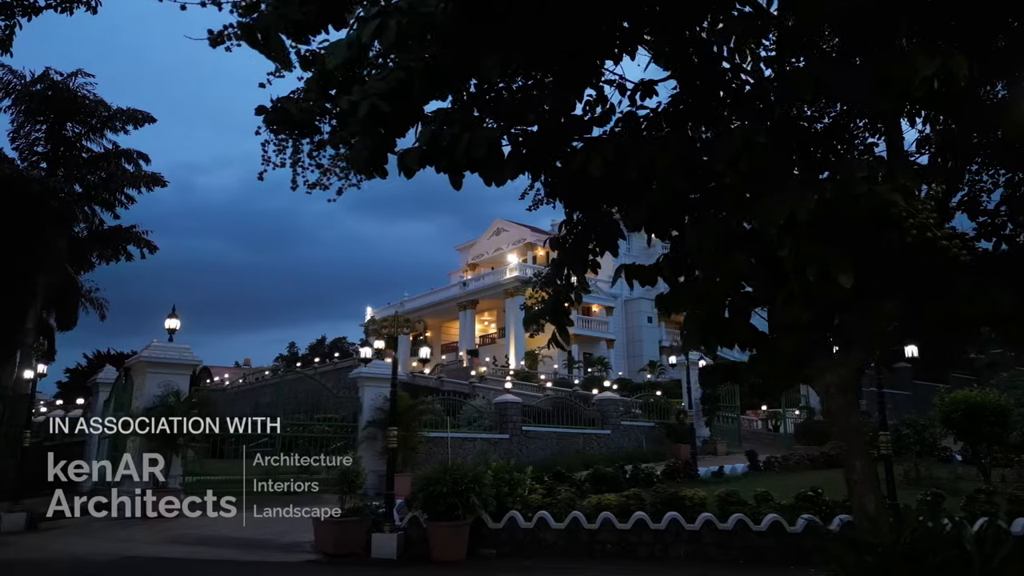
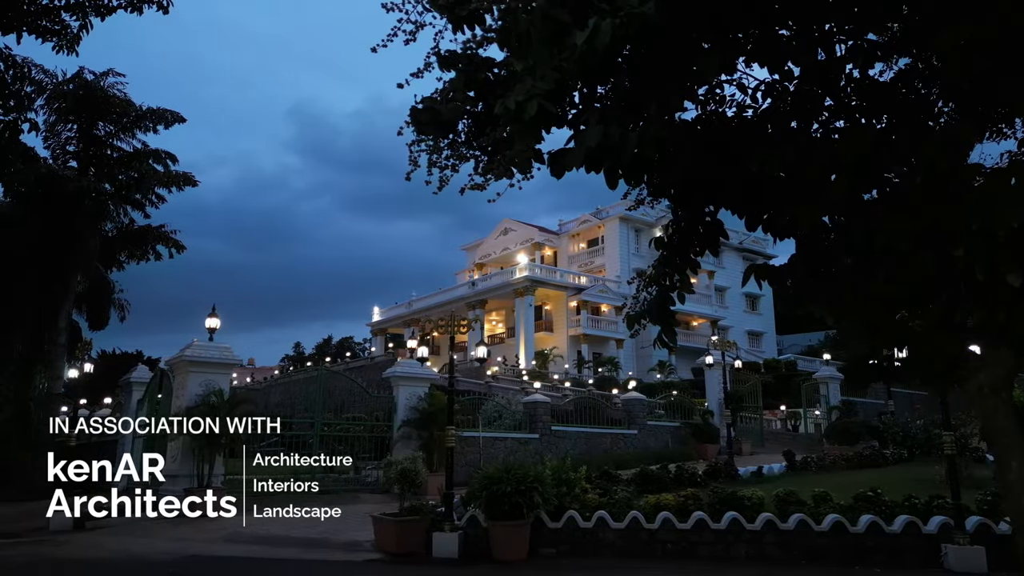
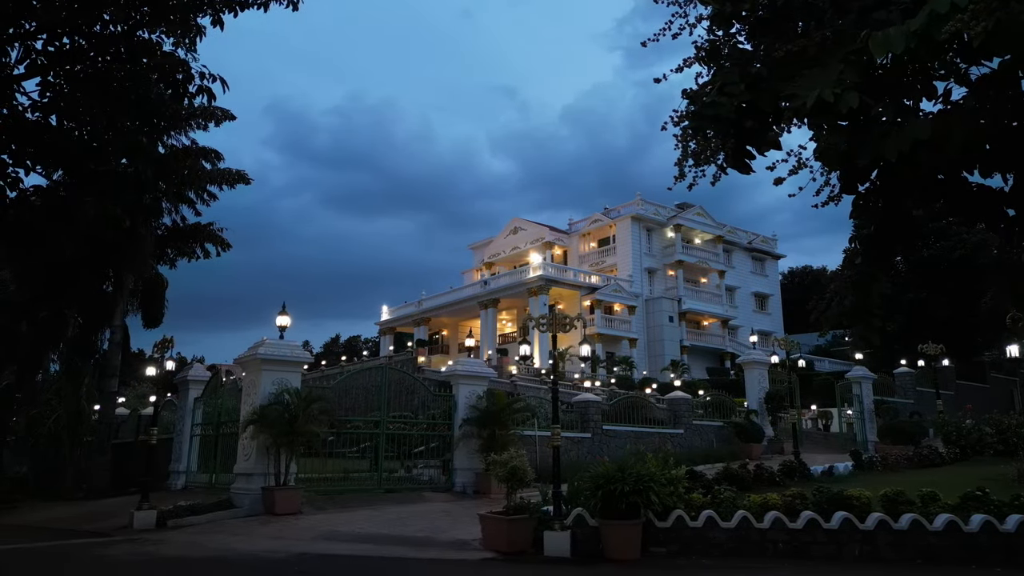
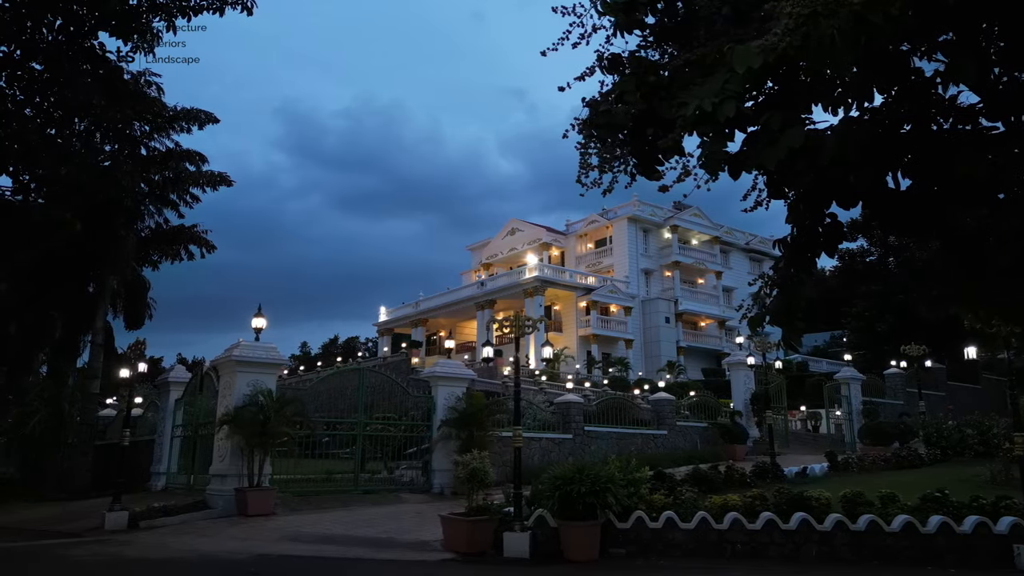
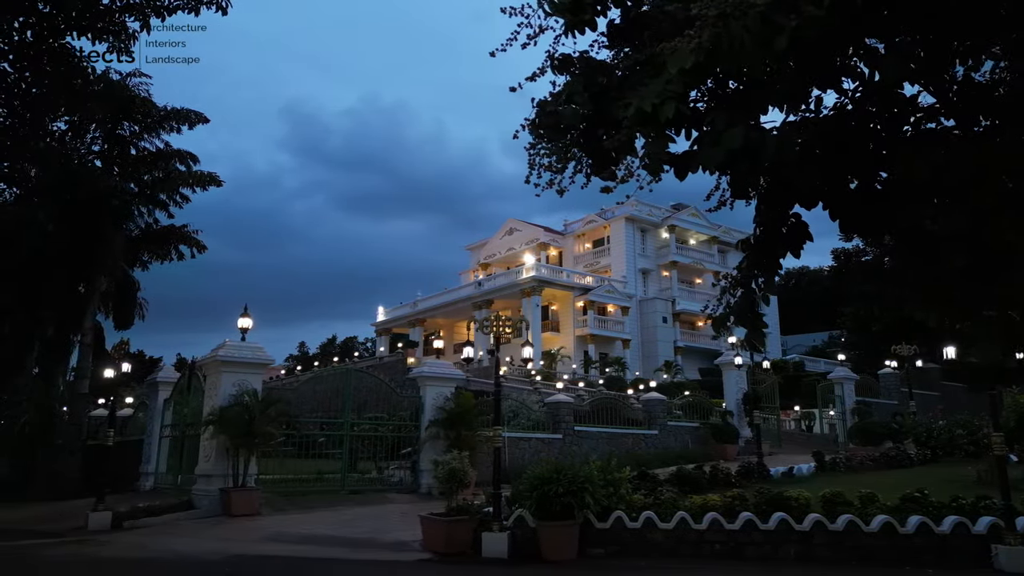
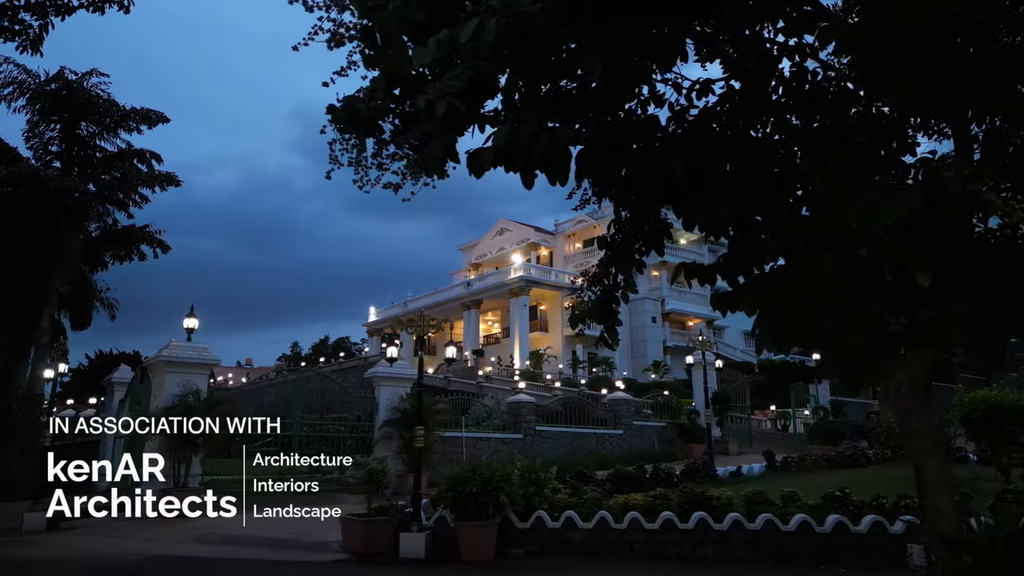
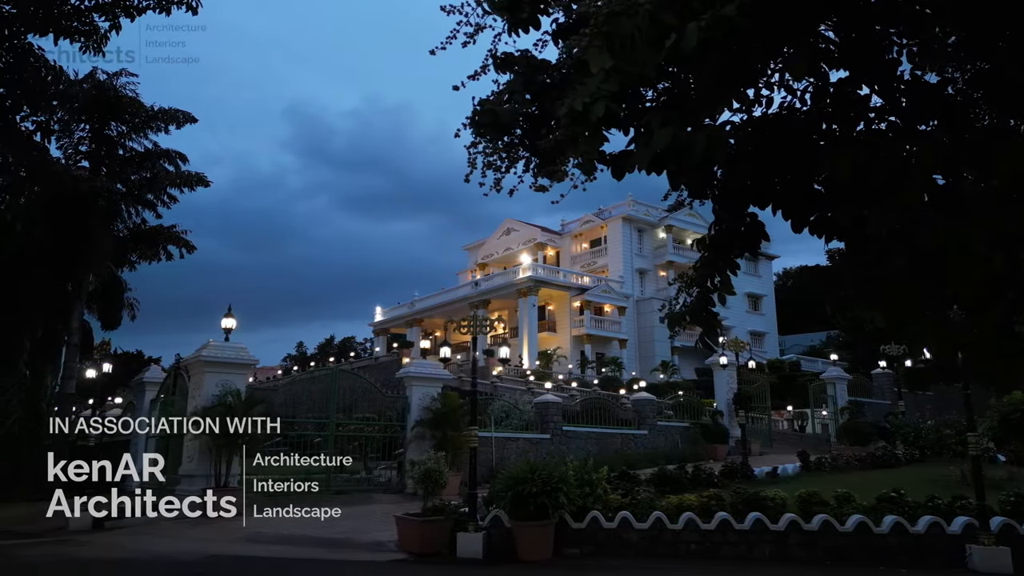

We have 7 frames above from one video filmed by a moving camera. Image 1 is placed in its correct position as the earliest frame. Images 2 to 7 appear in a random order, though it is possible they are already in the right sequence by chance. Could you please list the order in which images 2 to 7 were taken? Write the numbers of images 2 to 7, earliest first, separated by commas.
6, 2, 7, 5, 4, 3
